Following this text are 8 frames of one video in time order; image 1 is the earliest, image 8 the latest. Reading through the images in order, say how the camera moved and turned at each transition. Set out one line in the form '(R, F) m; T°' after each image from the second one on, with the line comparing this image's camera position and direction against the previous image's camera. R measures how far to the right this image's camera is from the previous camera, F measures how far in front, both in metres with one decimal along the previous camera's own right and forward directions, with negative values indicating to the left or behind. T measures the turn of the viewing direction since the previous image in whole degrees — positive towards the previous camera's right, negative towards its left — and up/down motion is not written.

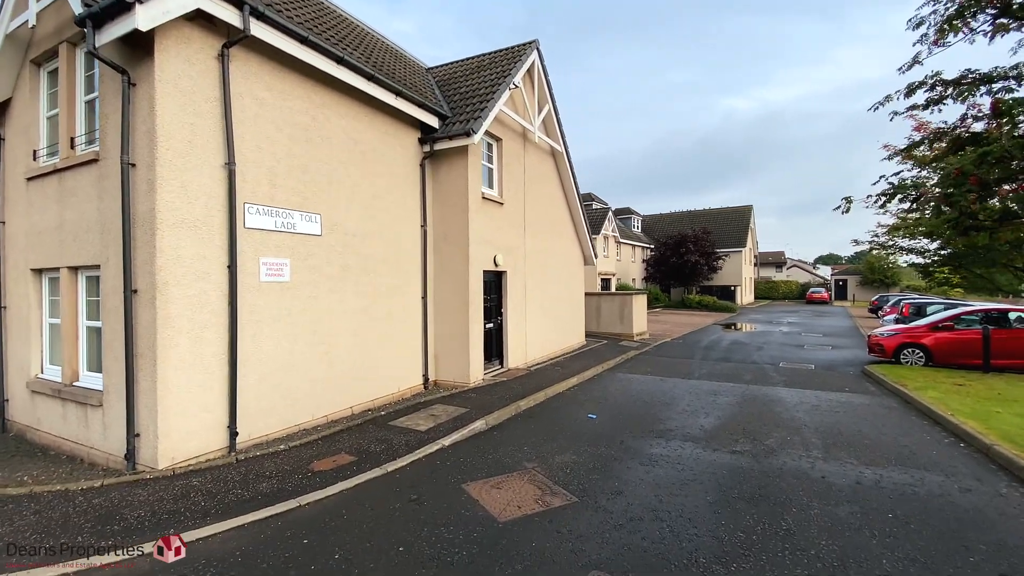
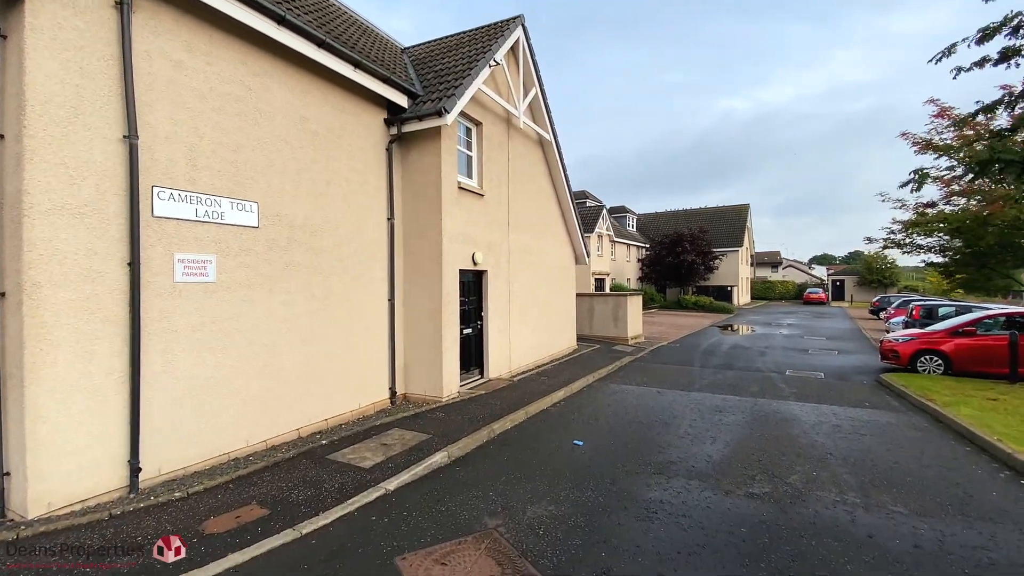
(+0.3, +1.0) m; +1°
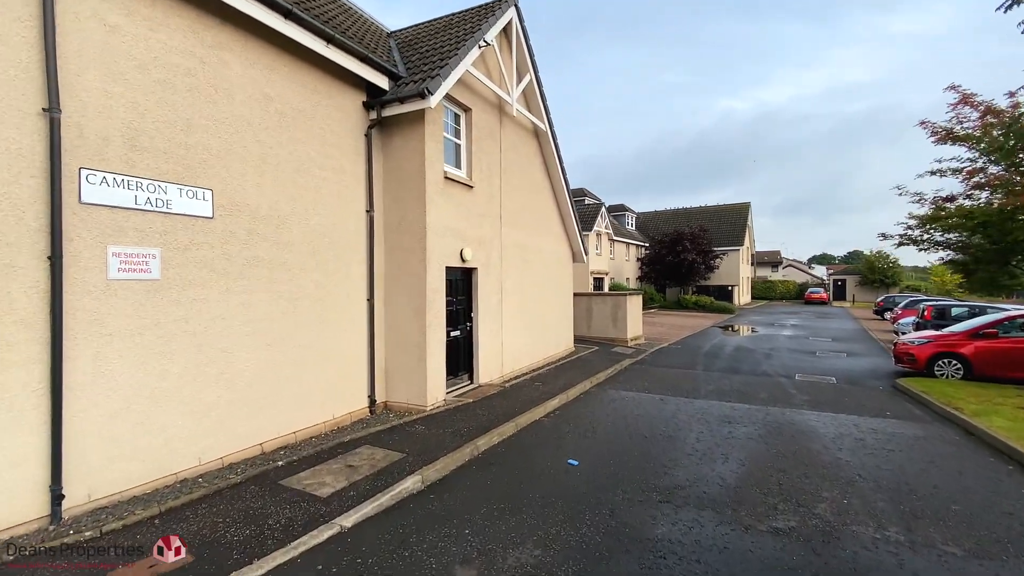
(+0.1, +0.6) m; 0°
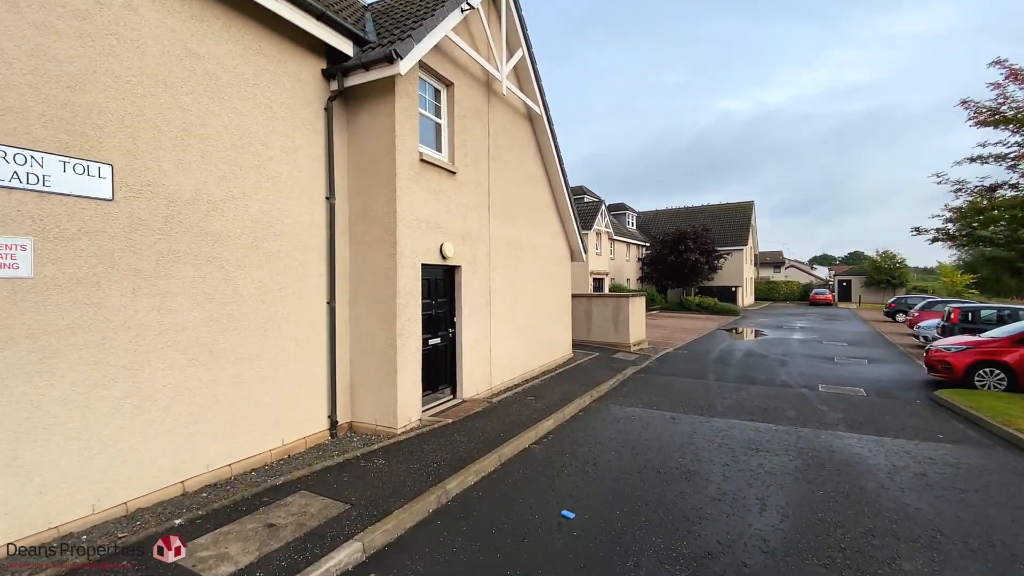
(+0.2, +1.1) m; 0°
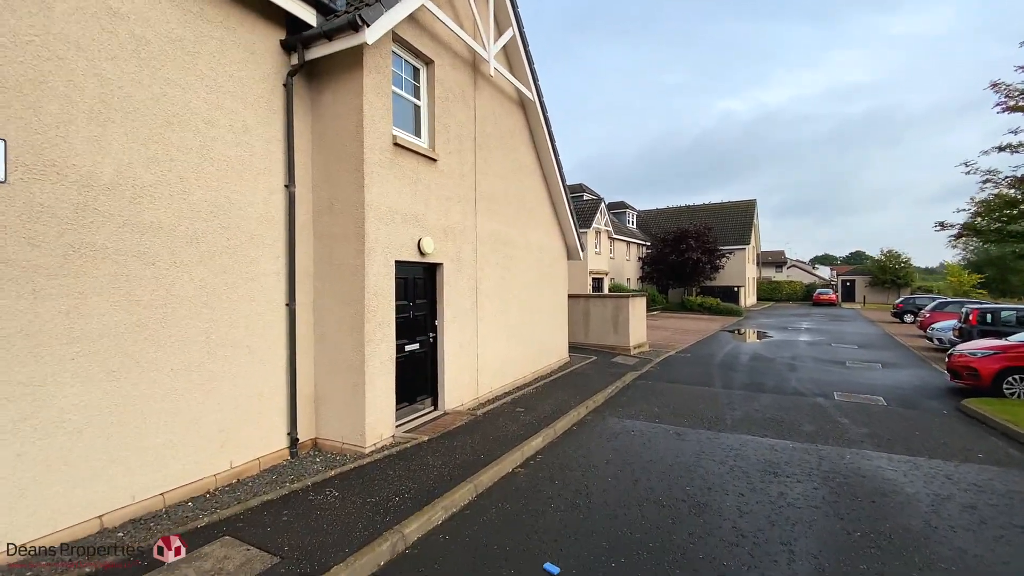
(+0.2, +0.7) m; 0°
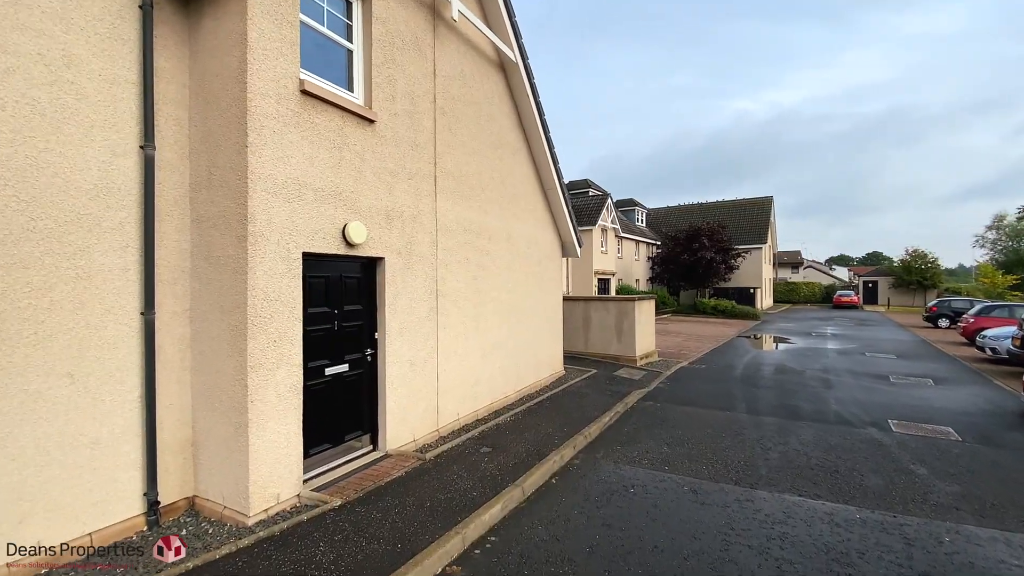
(+0.5, +1.6) m; -1°
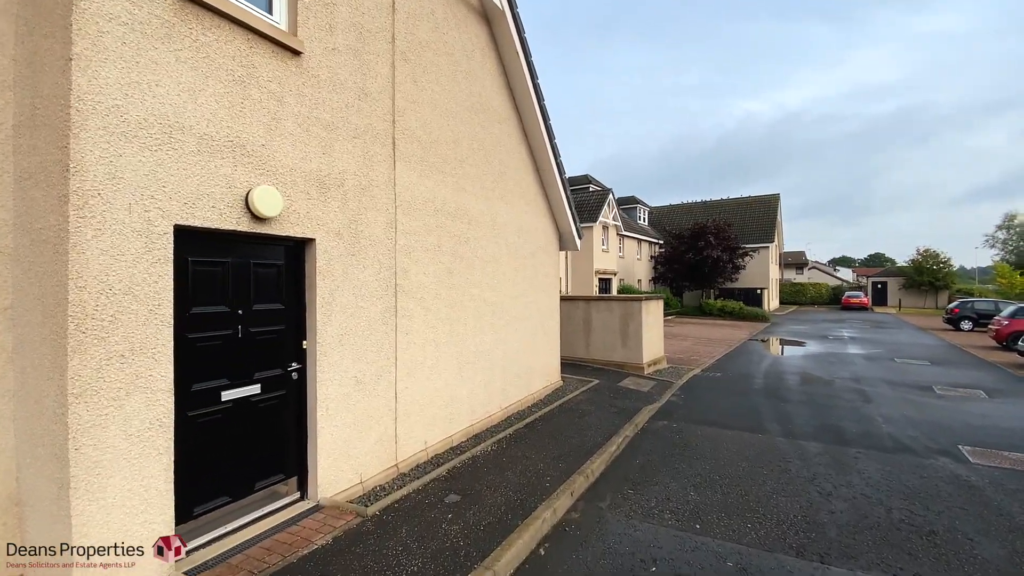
(+0.2, +1.3) m; 0°
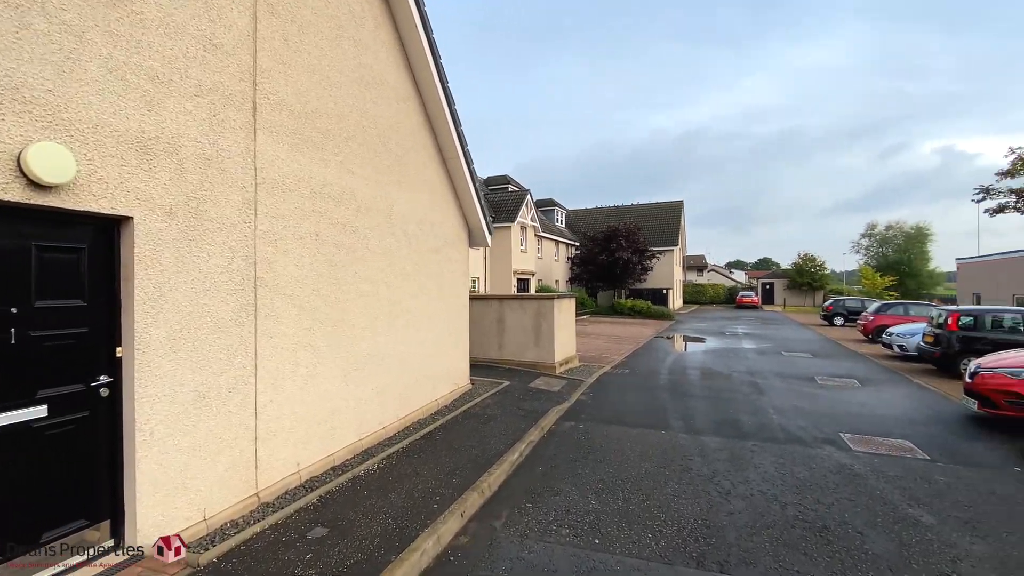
(+0.3, +0.4) m; +9°
